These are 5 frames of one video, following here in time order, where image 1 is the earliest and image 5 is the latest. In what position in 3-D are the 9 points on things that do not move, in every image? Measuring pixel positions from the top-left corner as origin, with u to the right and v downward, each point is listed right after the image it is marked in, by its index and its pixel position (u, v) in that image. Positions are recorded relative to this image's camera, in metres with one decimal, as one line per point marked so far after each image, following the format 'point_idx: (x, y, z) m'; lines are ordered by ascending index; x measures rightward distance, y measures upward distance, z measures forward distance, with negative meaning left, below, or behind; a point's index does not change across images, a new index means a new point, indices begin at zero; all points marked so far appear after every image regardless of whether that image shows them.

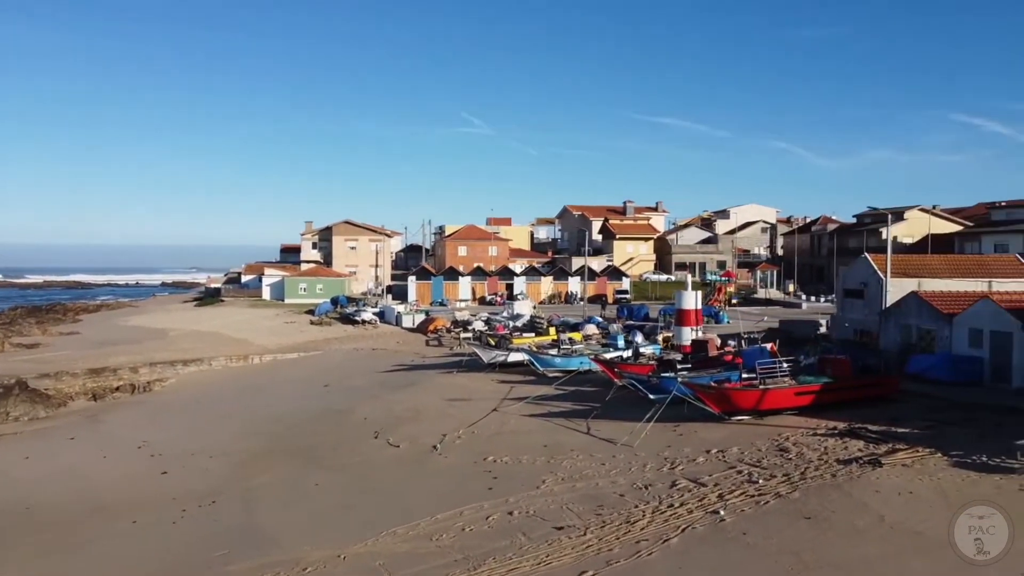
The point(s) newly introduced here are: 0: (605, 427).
0: (+1.9, -2.9, +15.3) m
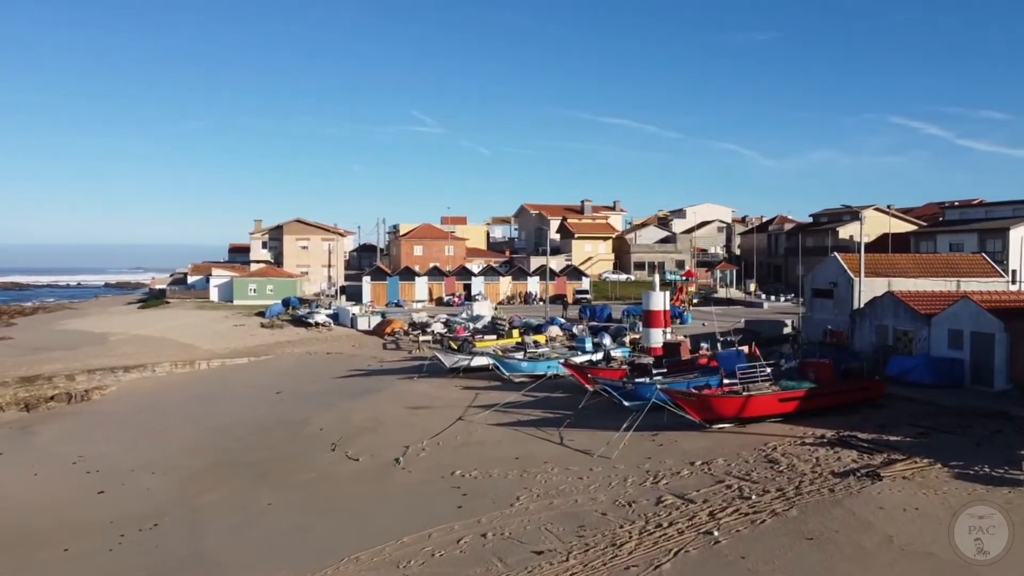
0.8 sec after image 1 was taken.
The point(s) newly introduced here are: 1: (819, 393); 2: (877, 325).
0: (+1.3, -2.9, +14.4) m
1: (+5.7, -2.0, +13.8) m
2: (+9.1, -0.9, +18.4) m
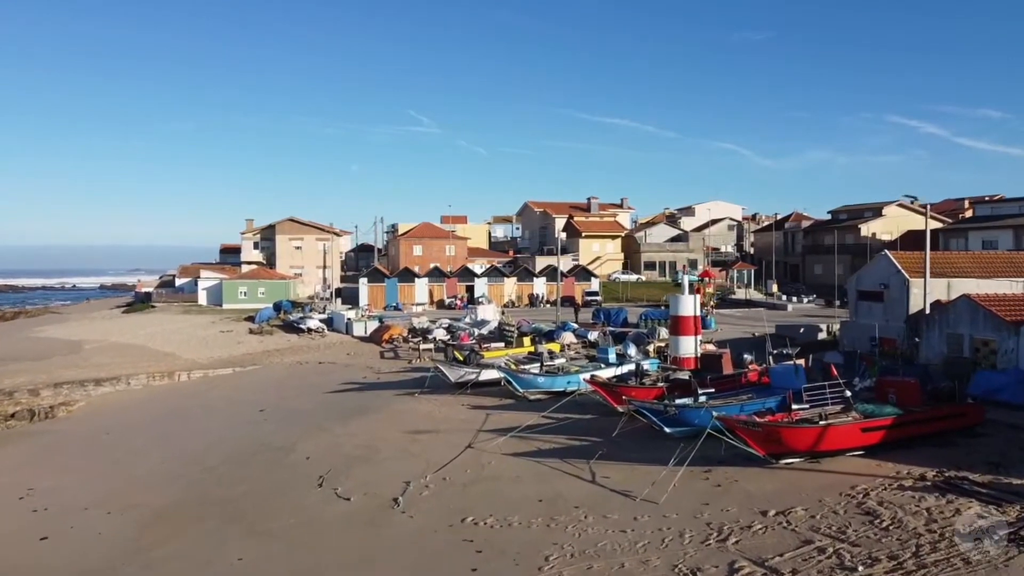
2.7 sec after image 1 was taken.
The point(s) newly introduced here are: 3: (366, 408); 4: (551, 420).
0: (+1.7, -3.0, +12.0) m
1: (+6.1, -2.0, +11.3) m
2: (+9.4, -1.0, +15.9) m
3: (-3.6, -2.9, +18.1) m
4: (+0.8, -2.7, +15.2) m
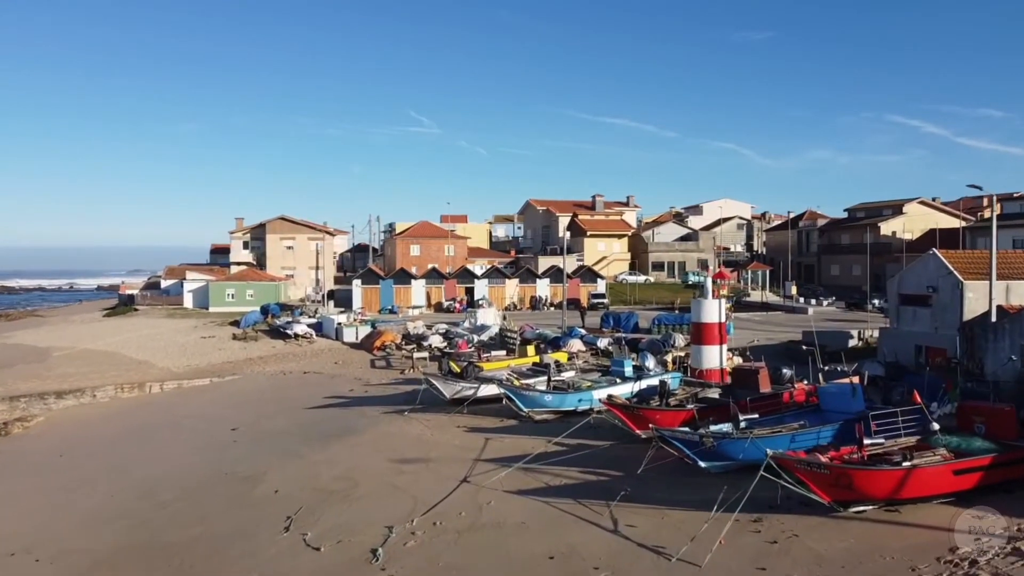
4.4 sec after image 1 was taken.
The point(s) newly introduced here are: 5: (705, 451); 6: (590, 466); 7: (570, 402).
0: (+1.7, -3.1, +9.7) m
1: (+6.1, -2.1, +9.1) m
2: (+9.5, -1.1, +13.7) m
3: (-3.5, -3.0, +15.9) m
4: (+0.9, -2.8, +13.0) m
5: (+2.8, -2.3, +10.5) m
6: (+1.3, -2.9, +11.9) m
7: (+1.2, -2.3, +15.1) m
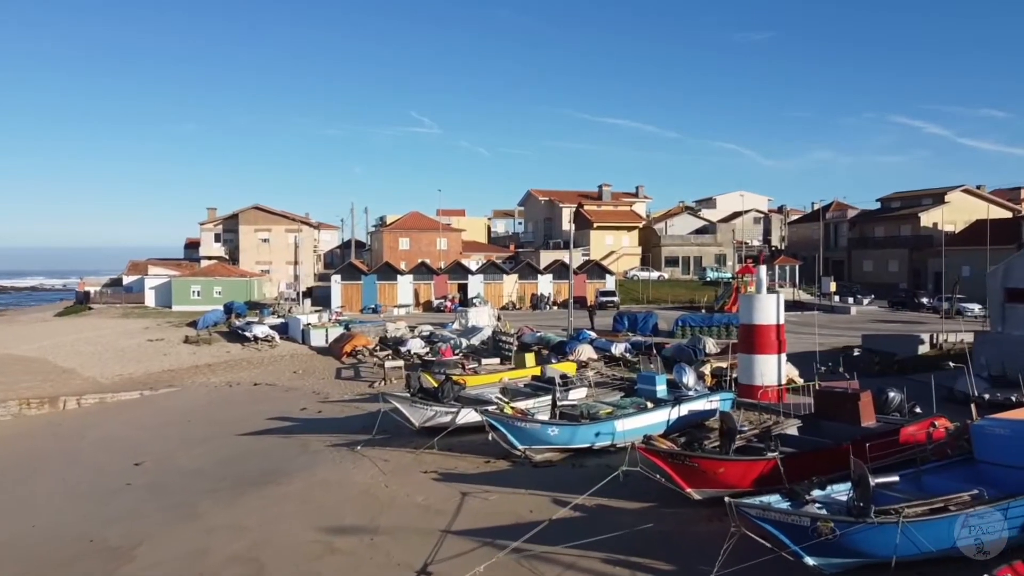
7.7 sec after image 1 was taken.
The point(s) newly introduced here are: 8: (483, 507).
0: (+1.6, -2.9, +5.4) m
1: (+6.0, -1.9, +4.8) m
2: (+9.3, -0.9, +9.3) m
3: (-3.7, -2.9, +11.6) m
4: (+0.7, -2.6, +8.7) m
5: (+2.6, -2.2, +6.2) m
6: (+1.1, -2.7, +7.6) m
7: (+1.0, -2.1, +10.7) m
8: (-0.4, -2.7, +9.3) m
